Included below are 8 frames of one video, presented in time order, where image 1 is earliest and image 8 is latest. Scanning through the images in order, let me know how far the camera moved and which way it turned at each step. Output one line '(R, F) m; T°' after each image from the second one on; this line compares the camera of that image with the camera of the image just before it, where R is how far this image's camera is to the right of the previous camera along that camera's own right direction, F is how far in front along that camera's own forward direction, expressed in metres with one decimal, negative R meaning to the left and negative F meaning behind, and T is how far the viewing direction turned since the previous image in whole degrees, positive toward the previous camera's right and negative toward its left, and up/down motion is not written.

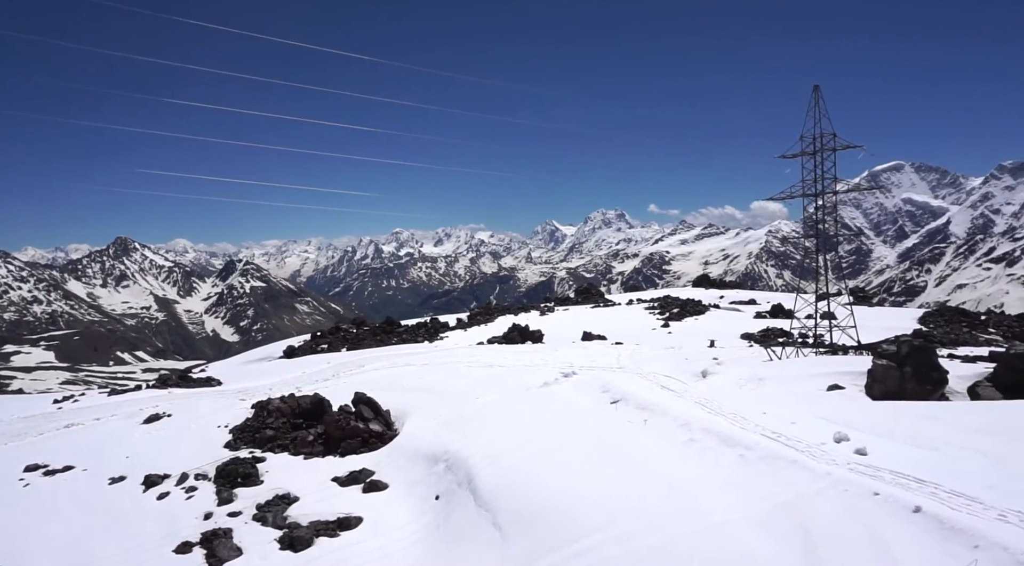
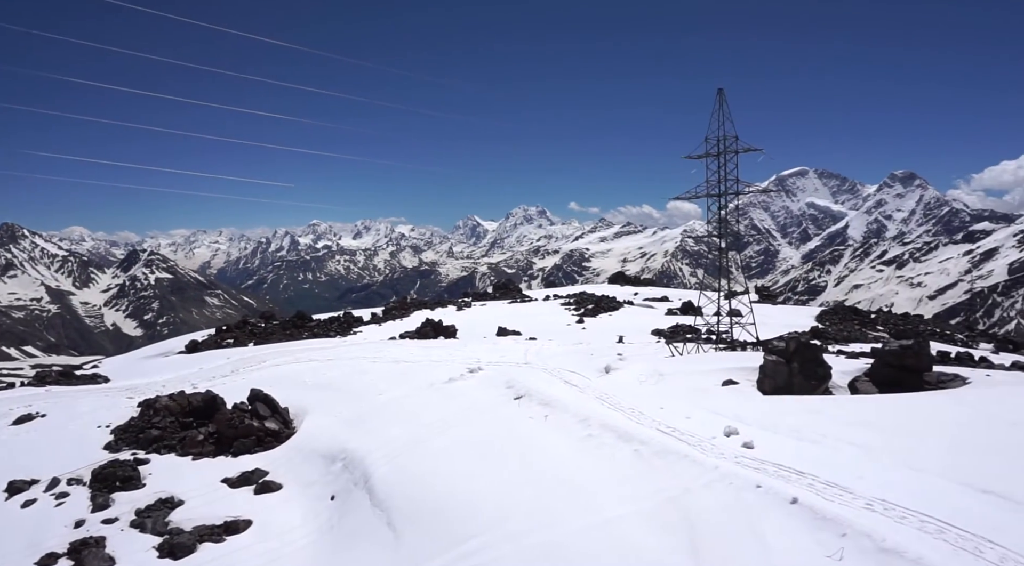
(+0.6, 0.0) m; +6°
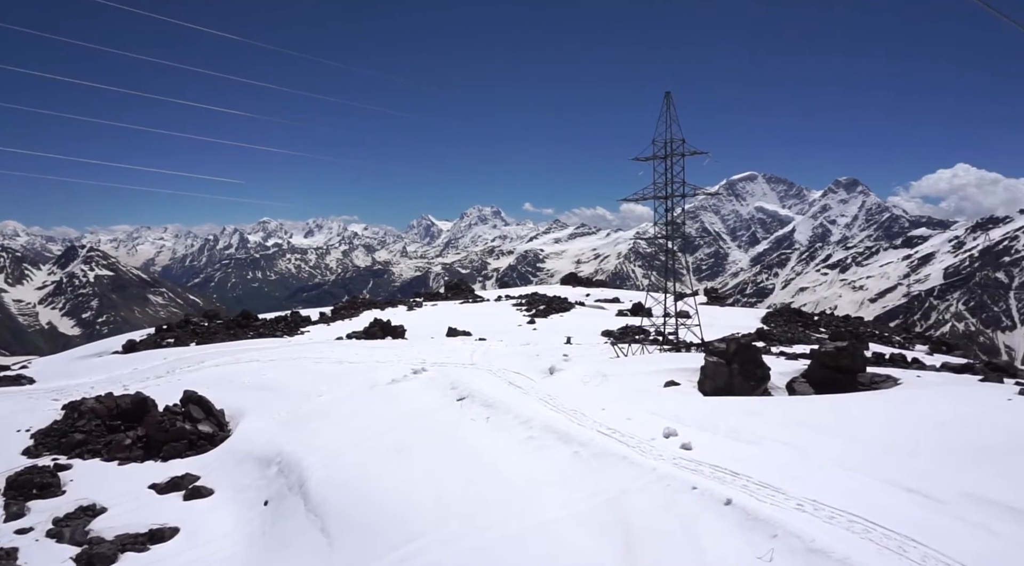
(+0.3, +0.2) m; +3°
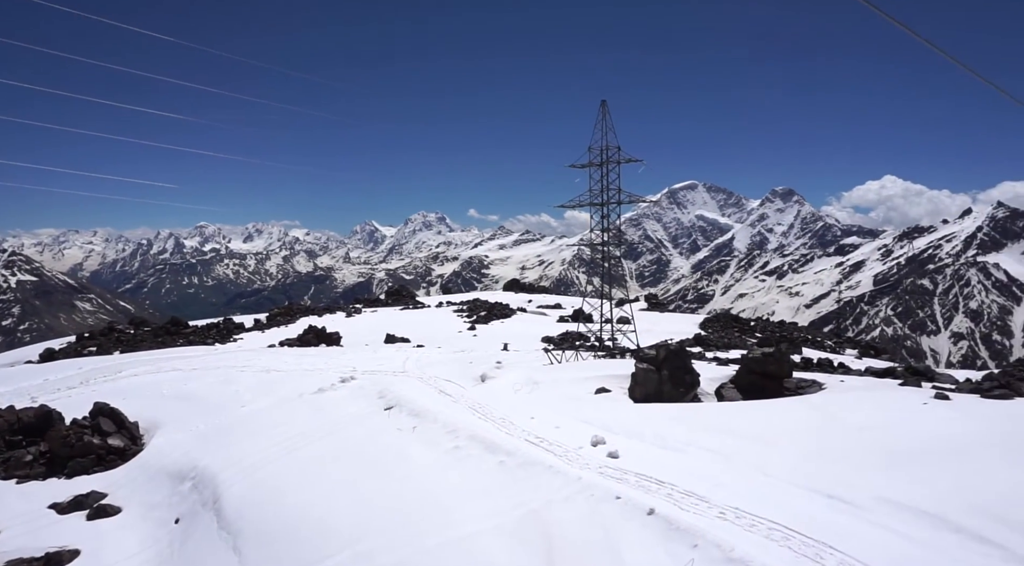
(+0.5, +0.4) m; +4°
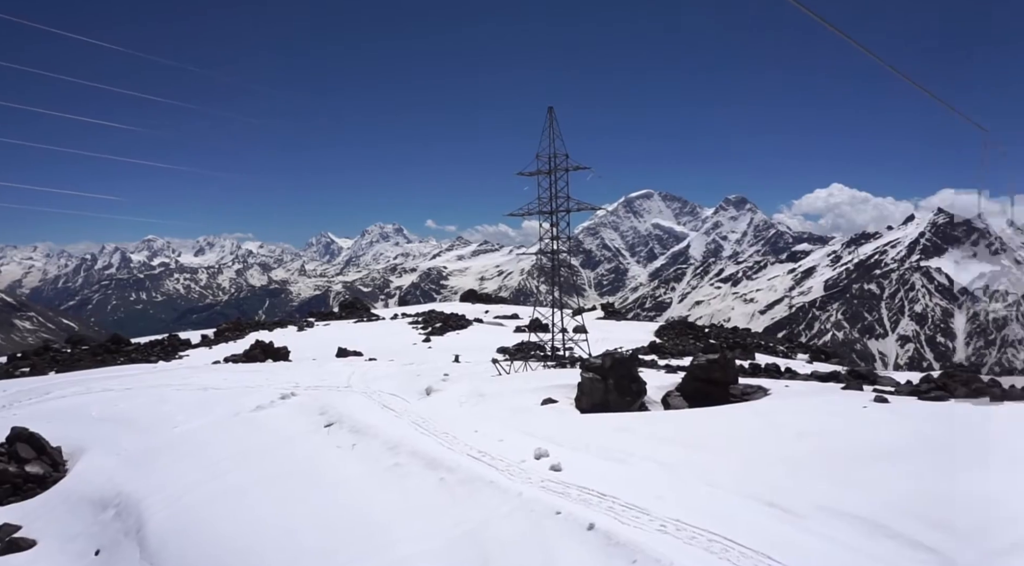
(+0.5, +0.5) m; +3°
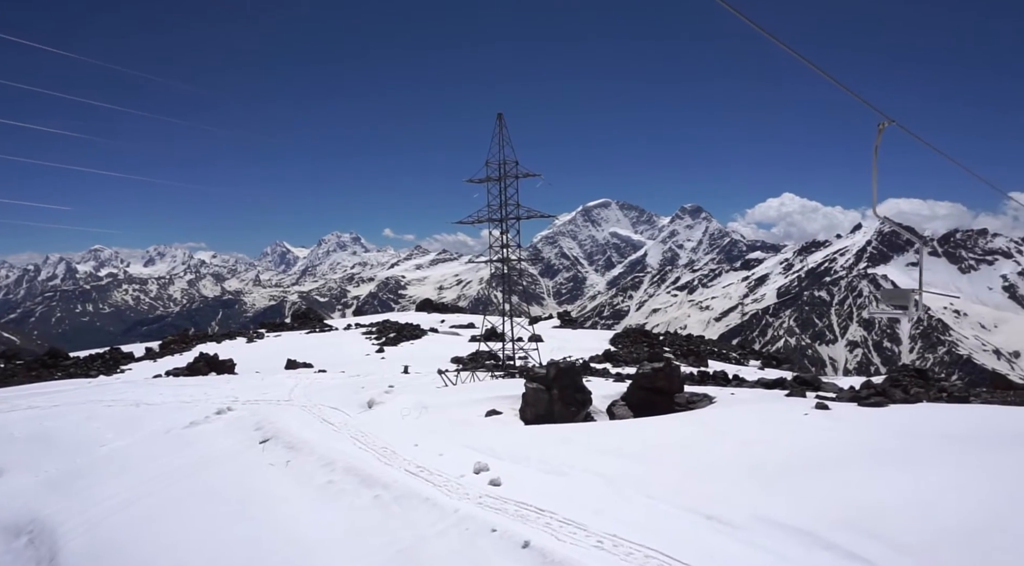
(+0.5, +0.5) m; +3°
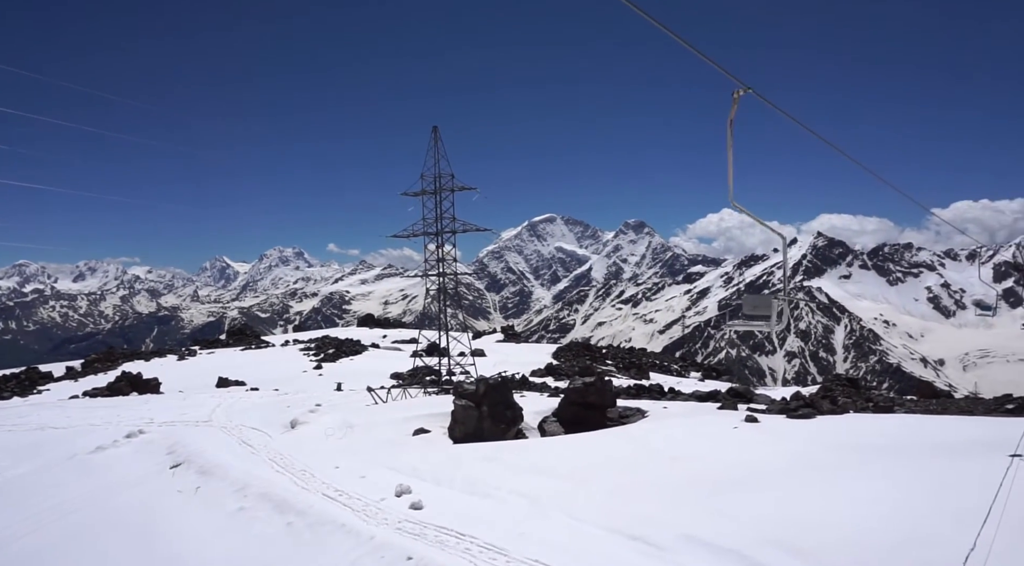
(+0.6, +0.8) m; +4°
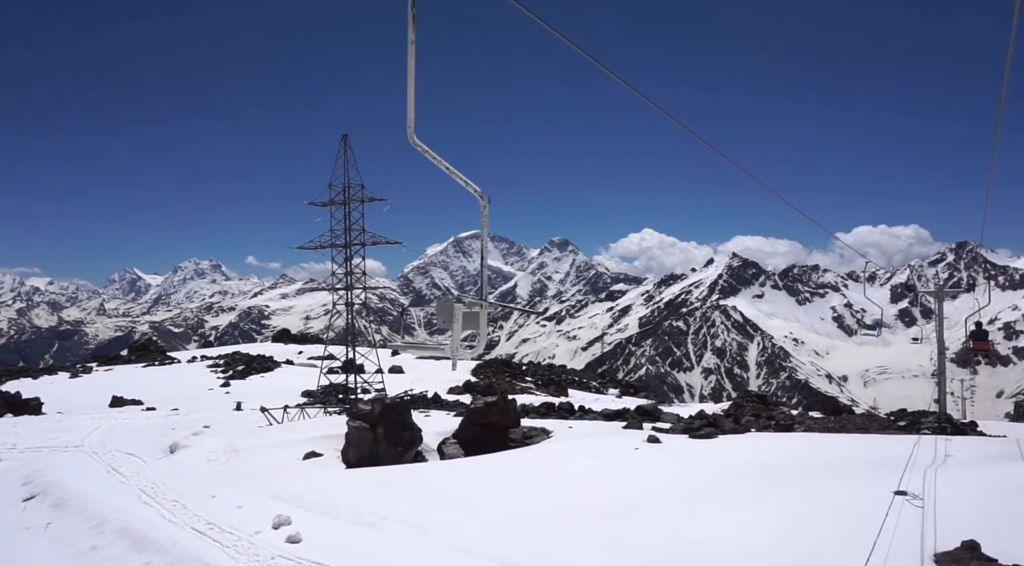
(+0.7, +1.2) m; +6°
